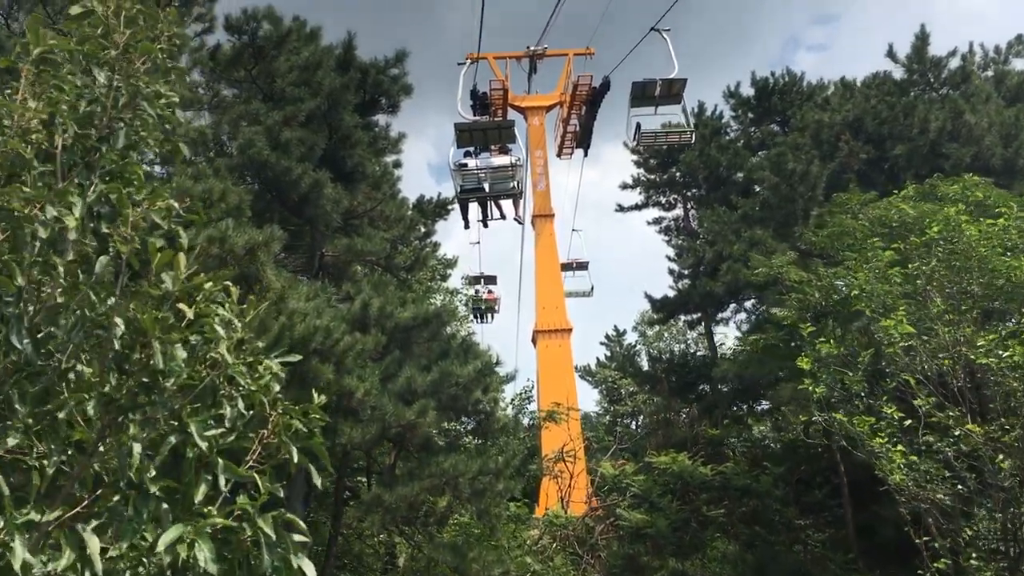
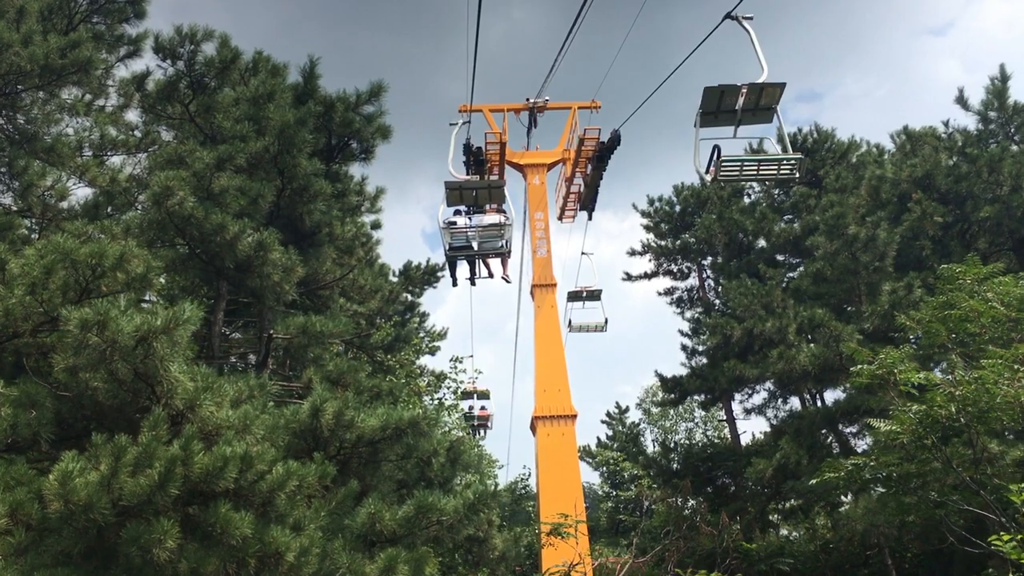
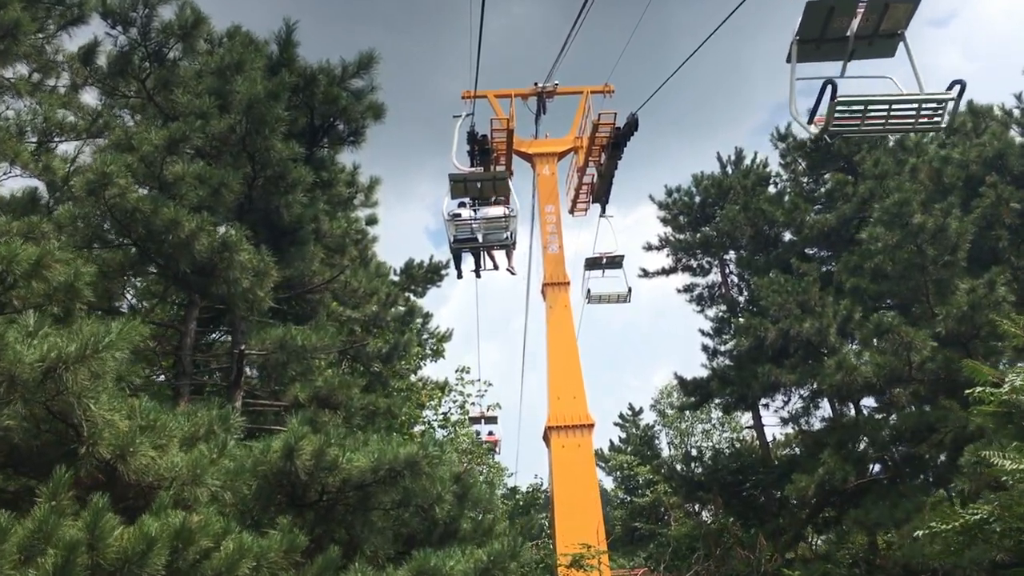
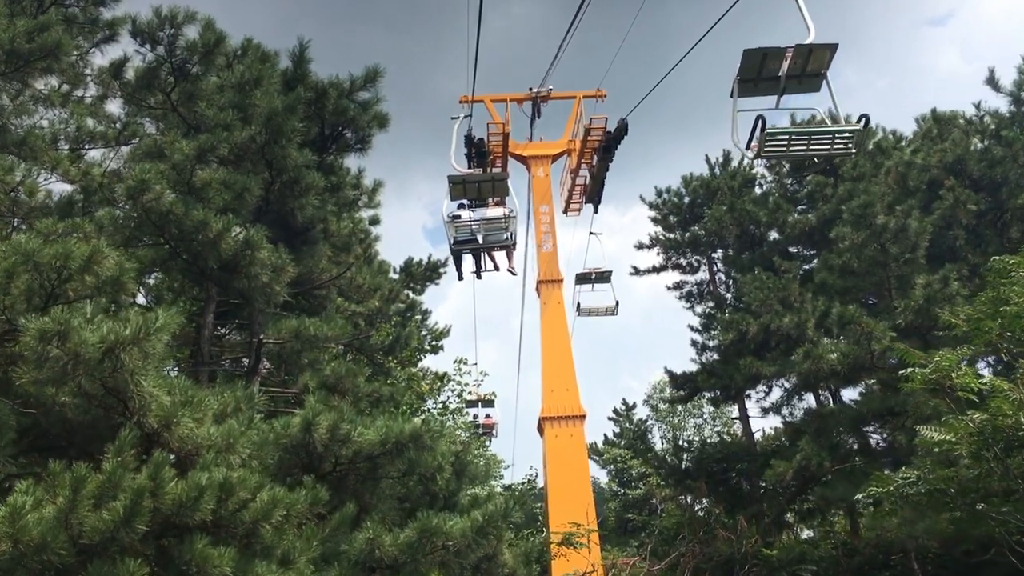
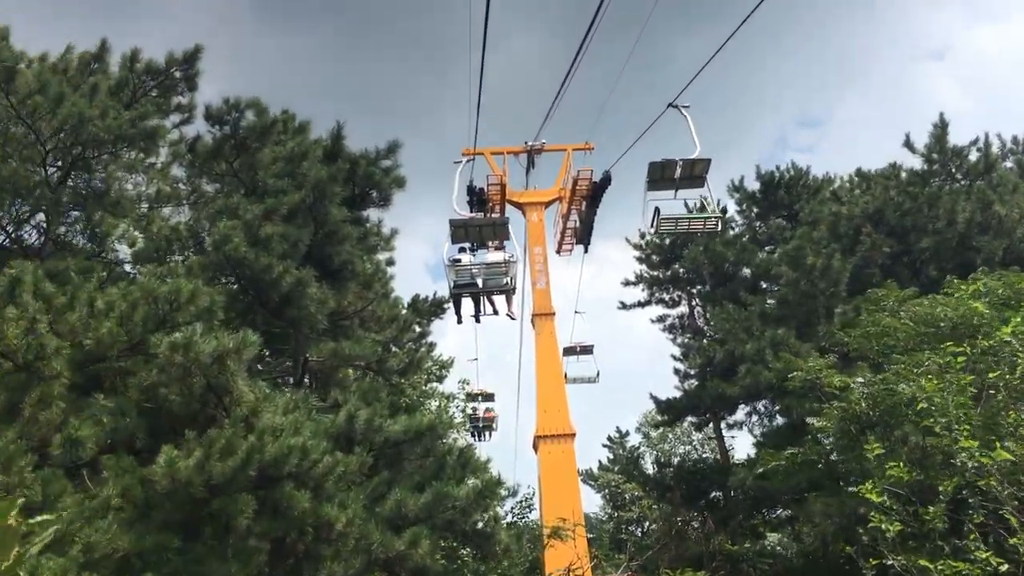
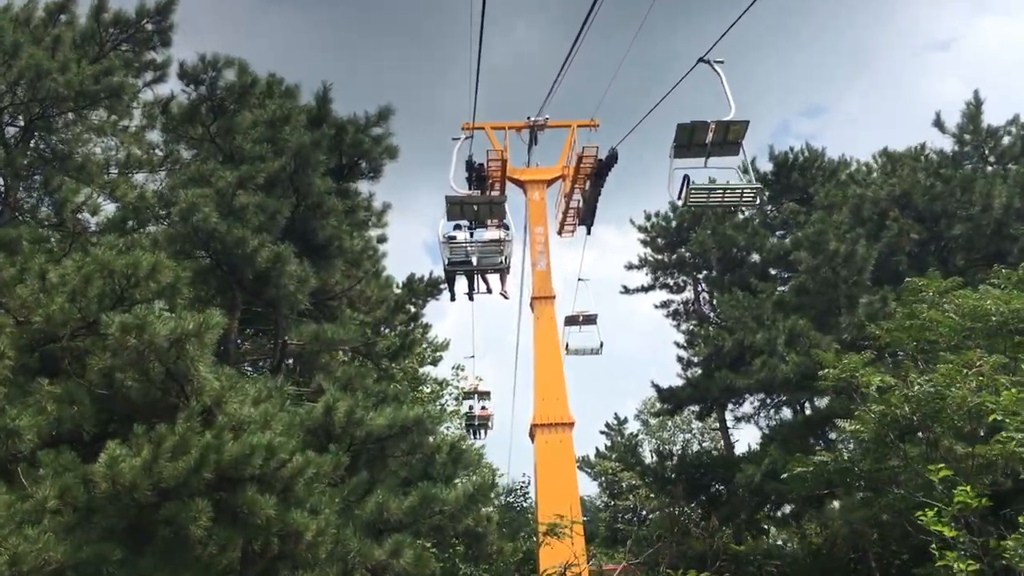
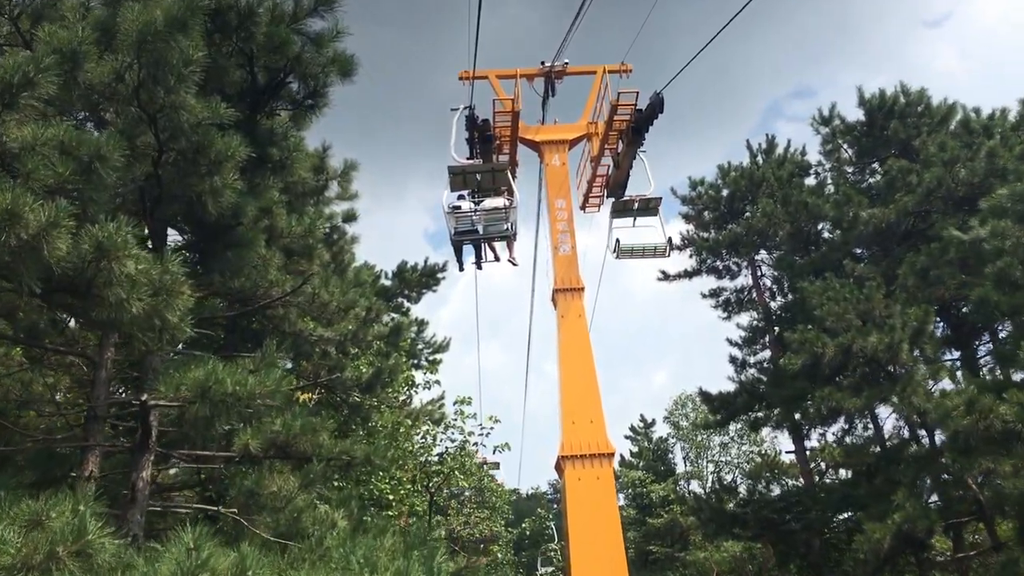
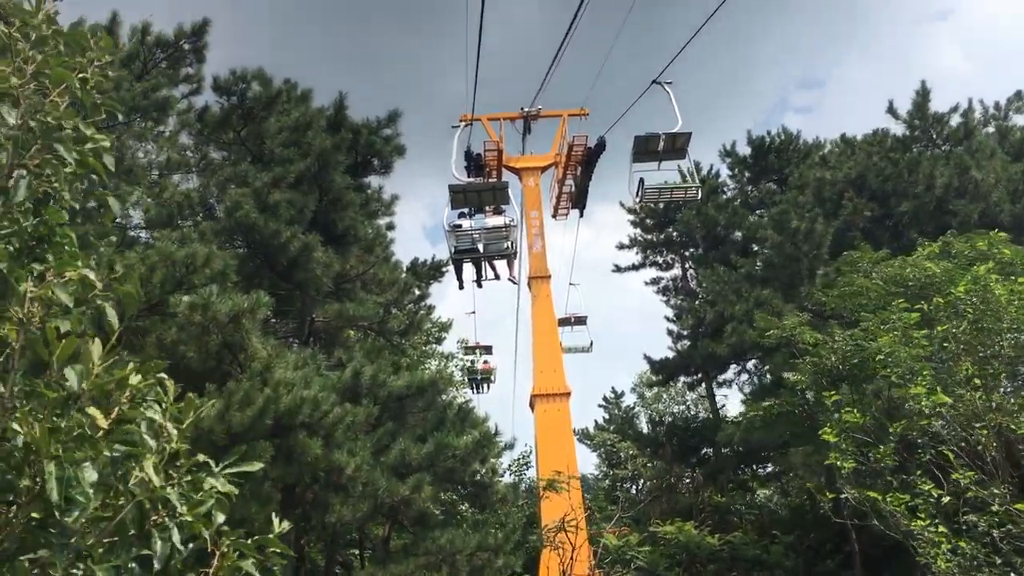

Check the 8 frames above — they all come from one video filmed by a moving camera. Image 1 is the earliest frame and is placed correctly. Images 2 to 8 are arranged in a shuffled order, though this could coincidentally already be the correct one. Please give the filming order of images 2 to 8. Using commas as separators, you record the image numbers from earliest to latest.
8, 5, 6, 2, 4, 3, 7
